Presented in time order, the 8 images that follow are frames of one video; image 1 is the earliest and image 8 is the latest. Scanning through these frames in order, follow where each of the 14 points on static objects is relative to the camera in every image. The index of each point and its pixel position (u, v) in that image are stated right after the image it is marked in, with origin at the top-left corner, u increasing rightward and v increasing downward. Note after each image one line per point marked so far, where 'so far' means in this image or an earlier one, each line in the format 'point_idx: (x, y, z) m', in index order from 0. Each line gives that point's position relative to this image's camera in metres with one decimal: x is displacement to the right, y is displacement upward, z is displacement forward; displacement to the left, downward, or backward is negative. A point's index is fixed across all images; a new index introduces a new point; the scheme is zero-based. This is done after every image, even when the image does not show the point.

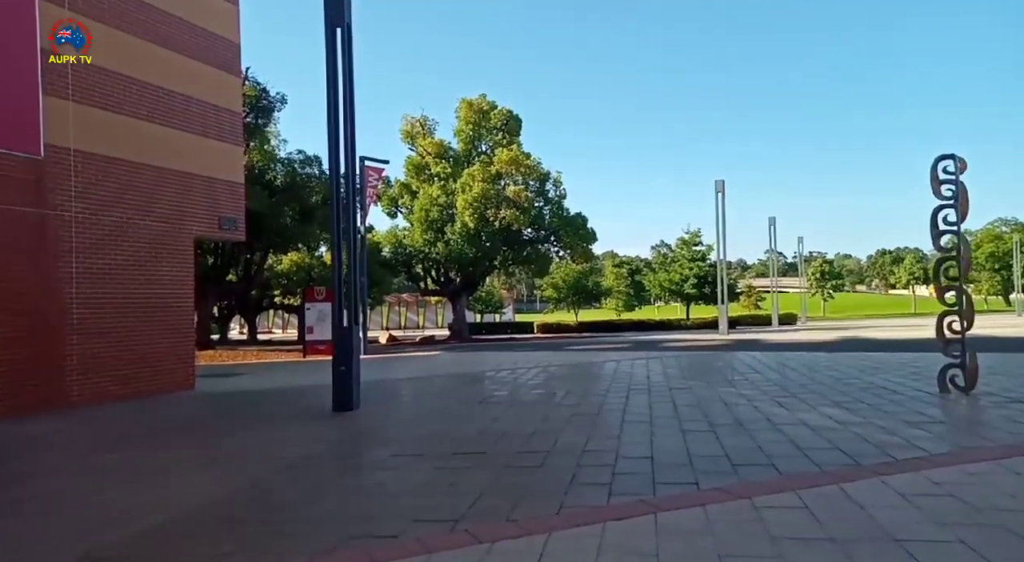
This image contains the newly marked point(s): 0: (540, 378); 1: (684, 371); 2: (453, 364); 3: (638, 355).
0: (+0.5, -2.1, +13.9) m
1: (+3.9, -2.0, +14.7) m
2: (-1.7, -2.4, +18.5) m
3: (+3.5, -2.0, +17.7) m
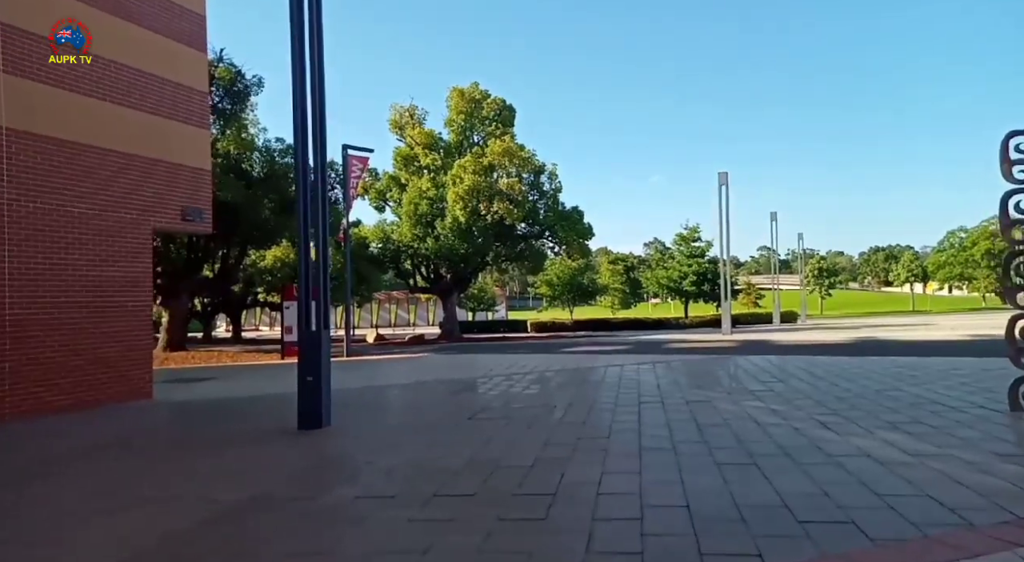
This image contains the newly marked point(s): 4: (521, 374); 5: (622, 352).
0: (+0.4, -2.0, +12.6) m
1: (+3.8, -1.9, +13.3) m
2: (-1.9, -2.3, +17.1) m
3: (+3.3, -2.0, +16.4) m
4: (+0.2, -2.1, +14.5) m
5: (+3.2, -2.1, +19.1) m
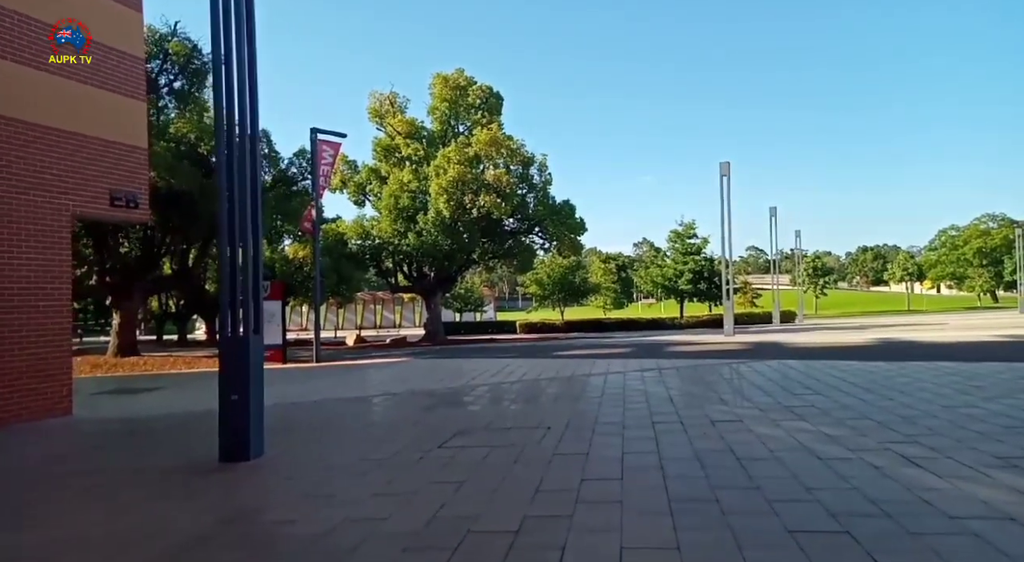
0: (+0.2, -1.9, +10.7) m
1: (+3.5, -1.8, +11.5) m
2: (-2.2, -2.2, +15.2) m
3: (+3.0, -1.9, +14.5) m
4: (-0.1, -2.0, +12.7) m
5: (+2.8, -2.0, +17.2) m
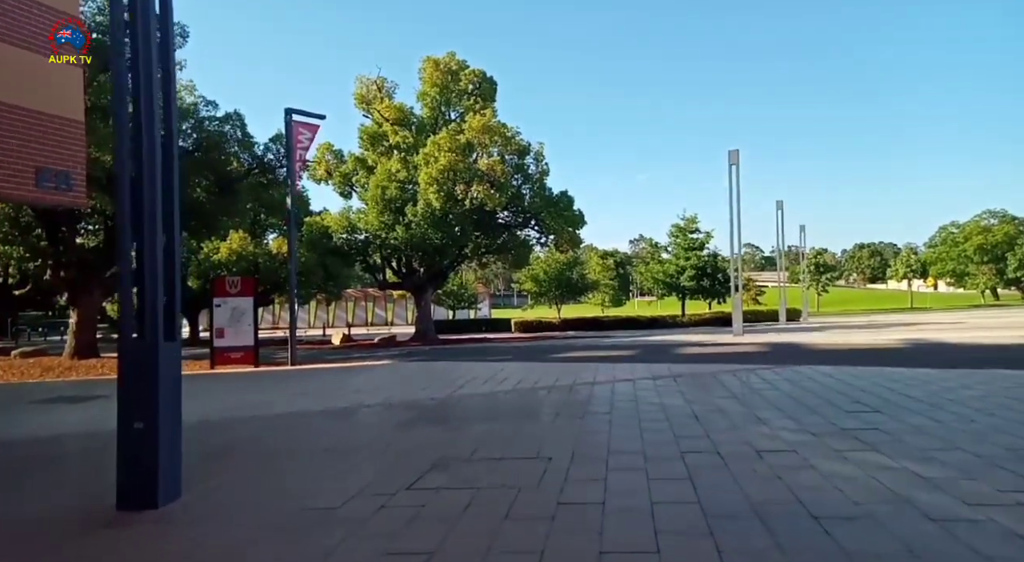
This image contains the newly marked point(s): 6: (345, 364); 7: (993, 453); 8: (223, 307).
0: (+0.1, -1.8, +9.1) m
1: (+3.4, -1.7, +9.9) m
2: (-2.3, -2.1, +13.5) m
3: (+2.9, -1.7, +12.9) m
4: (-0.2, -1.9, +11.0) m
5: (+2.7, -1.9, +15.6) m
6: (-4.9, -2.4, +18.8) m
7: (+4.1, -1.5, +5.5) m
8: (-7.8, -0.7, +17.3) m
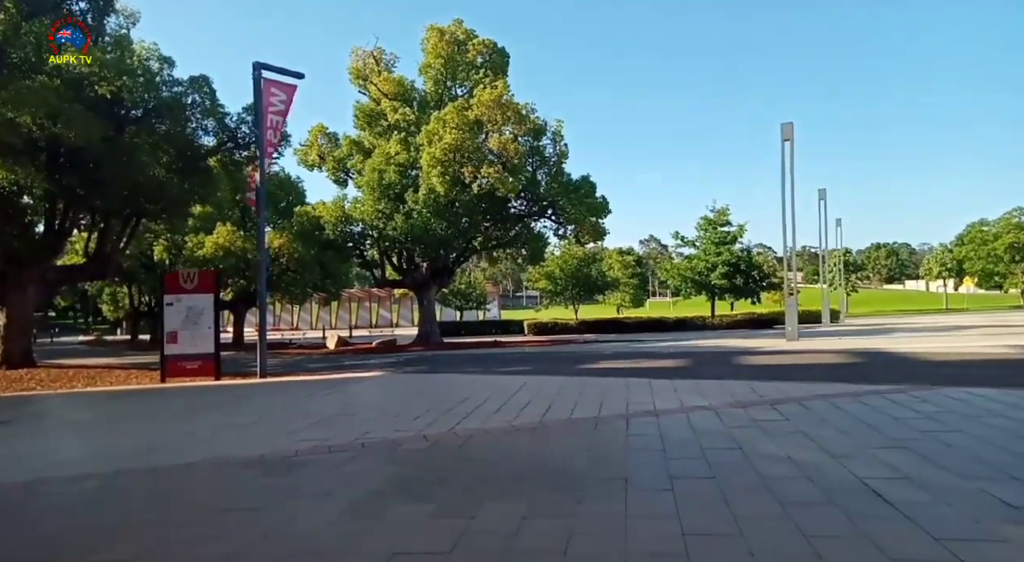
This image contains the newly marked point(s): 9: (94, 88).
0: (+0.4, -1.6, +5.8) m
1: (+3.7, -1.5, +6.6) m
2: (-2.0, -1.9, +10.3) m
3: (+3.2, -1.6, +9.6) m
4: (+0.1, -1.7, +7.7) m
5: (+3.1, -1.7, +12.3) m
6: (-4.5, -2.3, +15.6) m
7: (+4.4, -1.3, +2.2) m
8: (-7.4, -0.6, +14.1) m
9: (-9.4, +4.4, +14.5) m
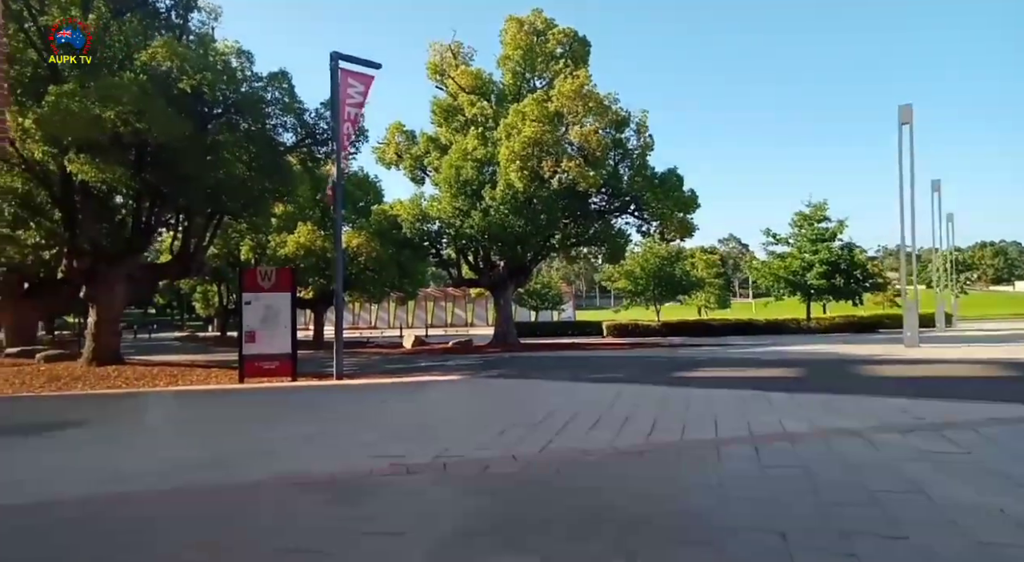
0: (+1.2, -1.6, +4.7) m
1: (+4.7, -1.5, +5.1) m
2: (-0.6, -1.9, +9.4) m
3: (+4.5, -1.6, +8.2) m
4: (+1.2, -1.7, +6.7) m
5: (+4.6, -1.7, +10.8) m
6: (-2.5, -2.3, +15.0) m
7: (+4.8, -1.3, +0.7) m
8: (-5.6, -0.5, +13.8) m
9: (-7.5, +4.5, +14.5) m
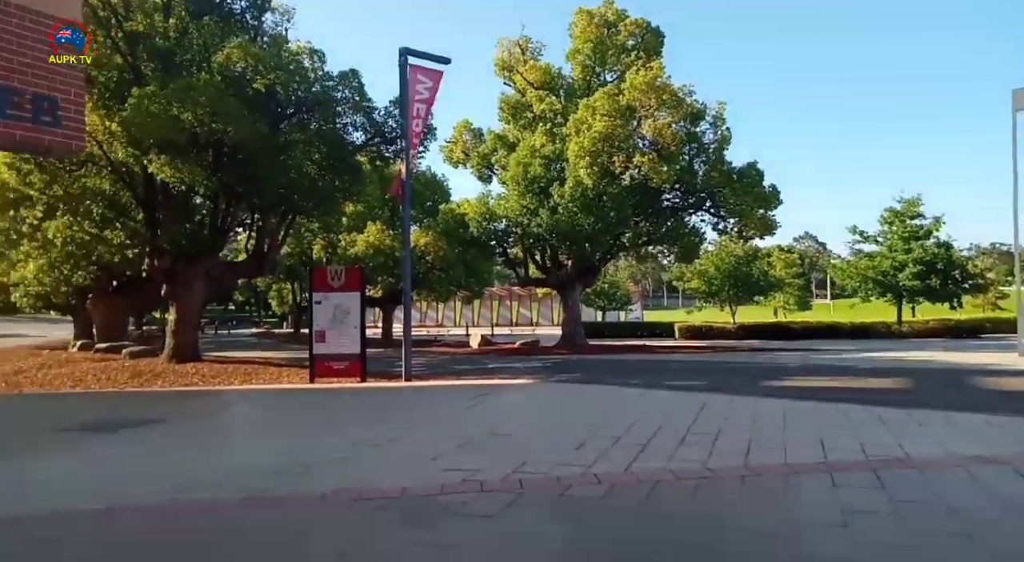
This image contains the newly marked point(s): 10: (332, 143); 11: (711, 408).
0: (+1.8, -1.6, +4.0) m
1: (+5.2, -1.6, +4.1) m
2: (+0.4, -1.9, +8.9) m
3: (+5.4, -1.6, +7.1) m
4: (+2.0, -1.7, +6.0) m
5: (+5.8, -1.7, +9.8) m
6: (-0.9, -2.2, +14.6) m
7: (+4.9, -1.3, -0.3) m
8: (-4.0, -0.5, +13.8) m
9: (-5.9, +4.5, +14.6) m
10: (-4.4, +3.4, +15.6) m
11: (+2.8, -1.8, +8.9) m
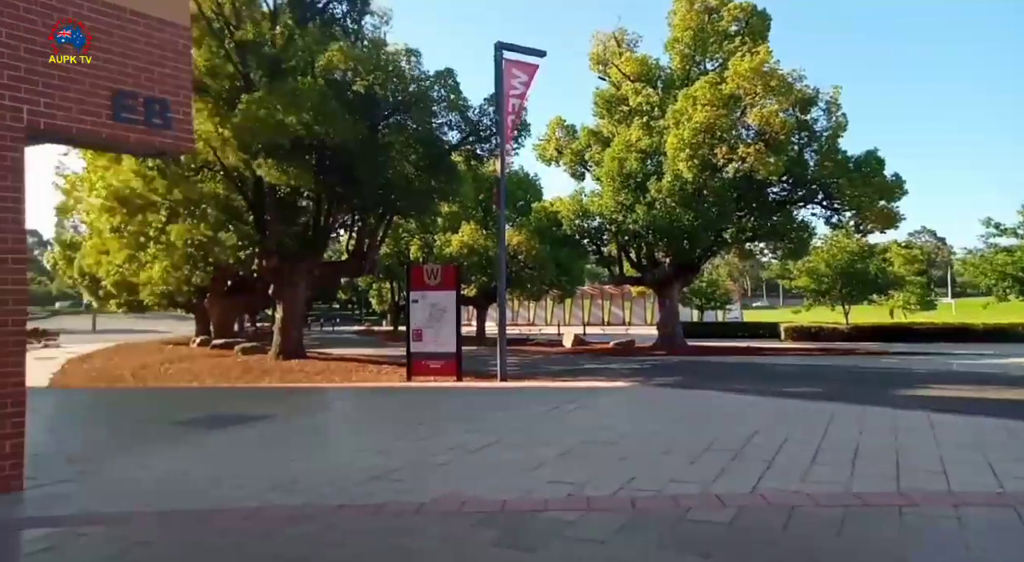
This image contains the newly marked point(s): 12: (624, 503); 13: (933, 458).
0: (+2.4, -1.6, +3.3) m
1: (+5.9, -1.5, +2.9) m
2: (+1.8, -1.9, +8.4) m
3: (+6.4, -1.6, +5.9) m
4: (+2.9, -1.7, +5.3) m
5: (+7.2, -1.7, +8.5) m
6: (+1.3, -2.2, +14.2) m
7: (+4.9, -1.3, -1.4) m
8: (-2.0, -0.5, +13.8) m
9: (-3.7, +4.5, +14.9) m
10: (-2.0, +3.4, +15.7) m
11: (+4.1, -1.7, +8.1) m
12: (+0.9, -1.8, +5.2) m
13: (+4.0, -1.7, +6.2) m
